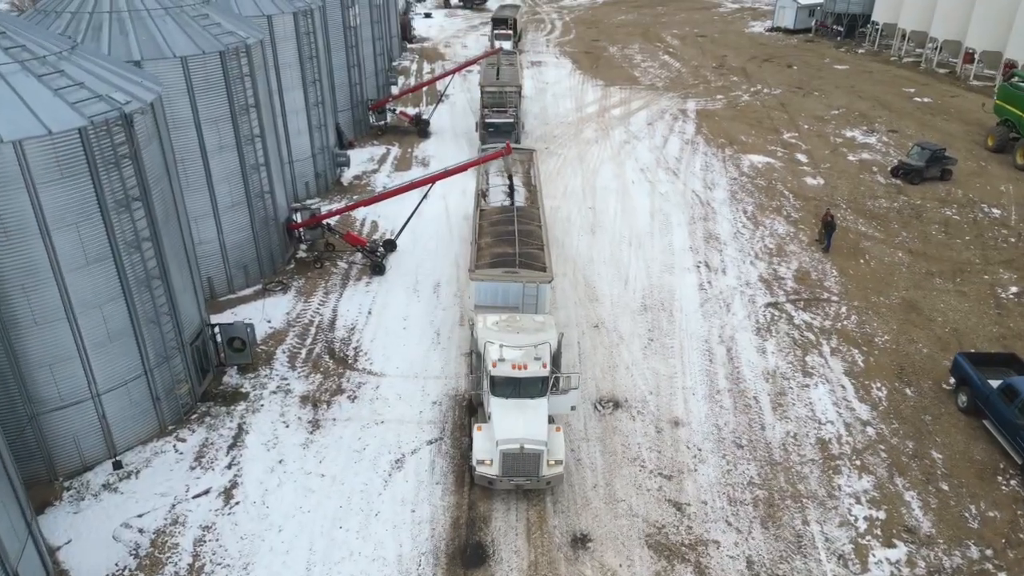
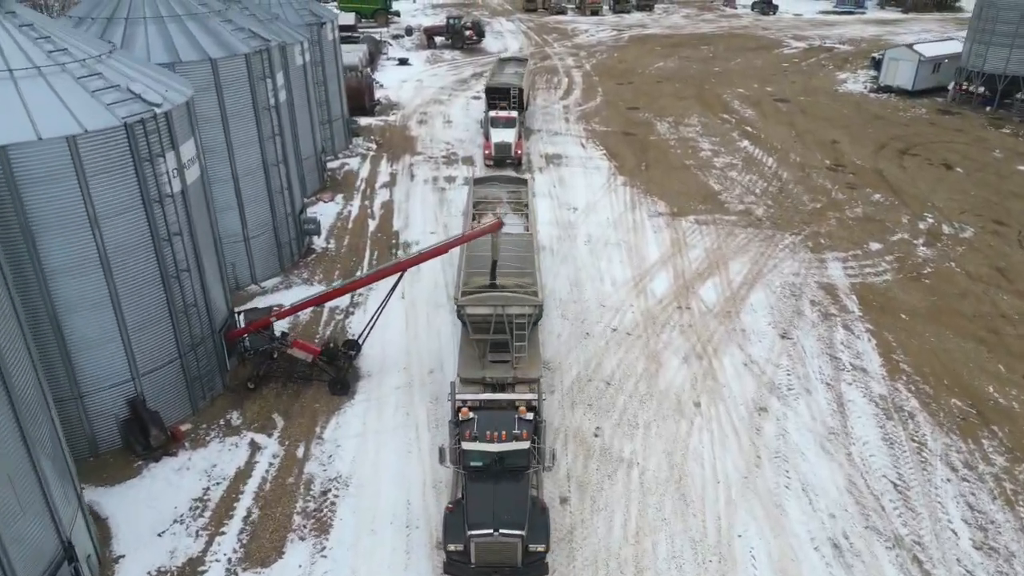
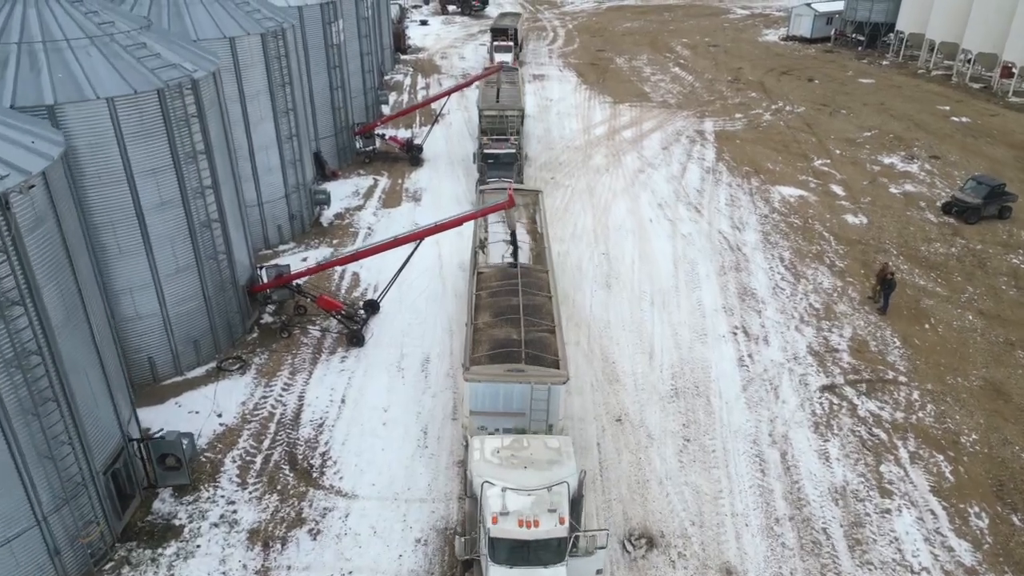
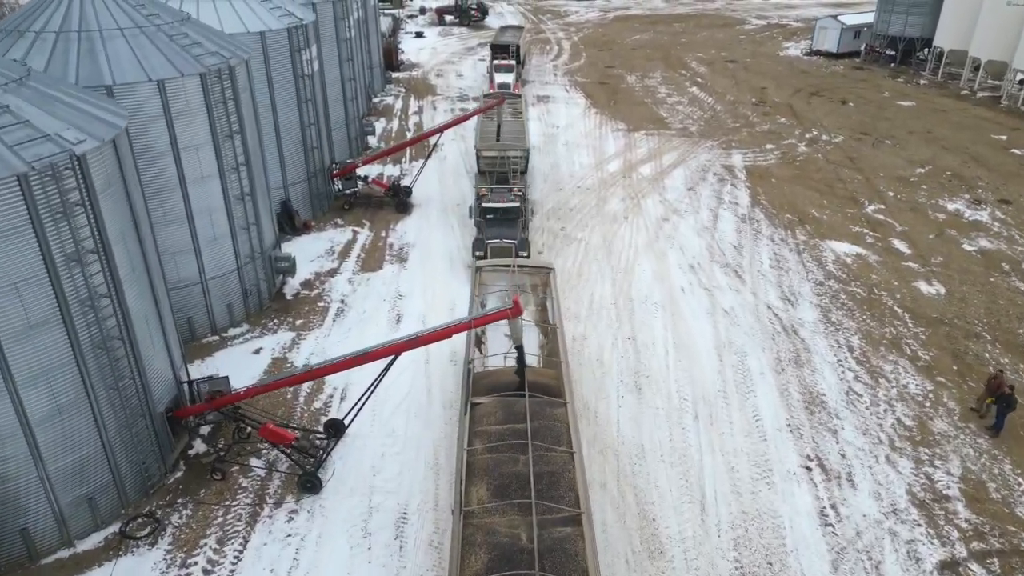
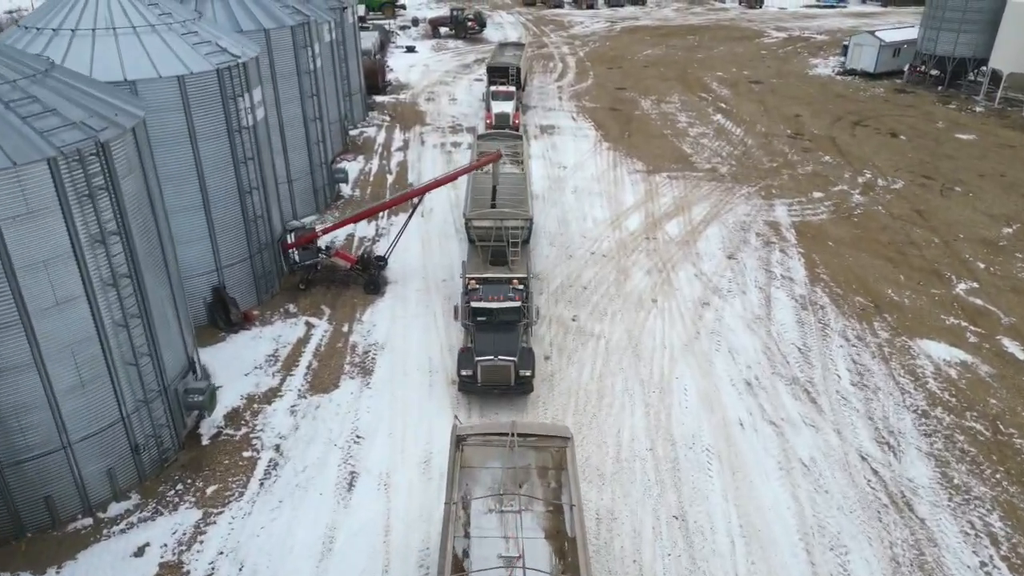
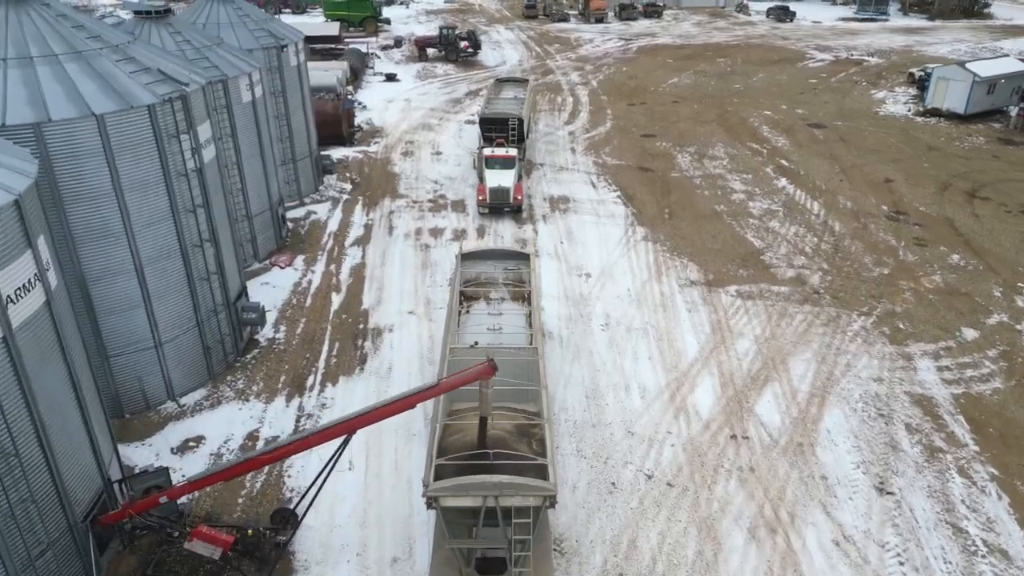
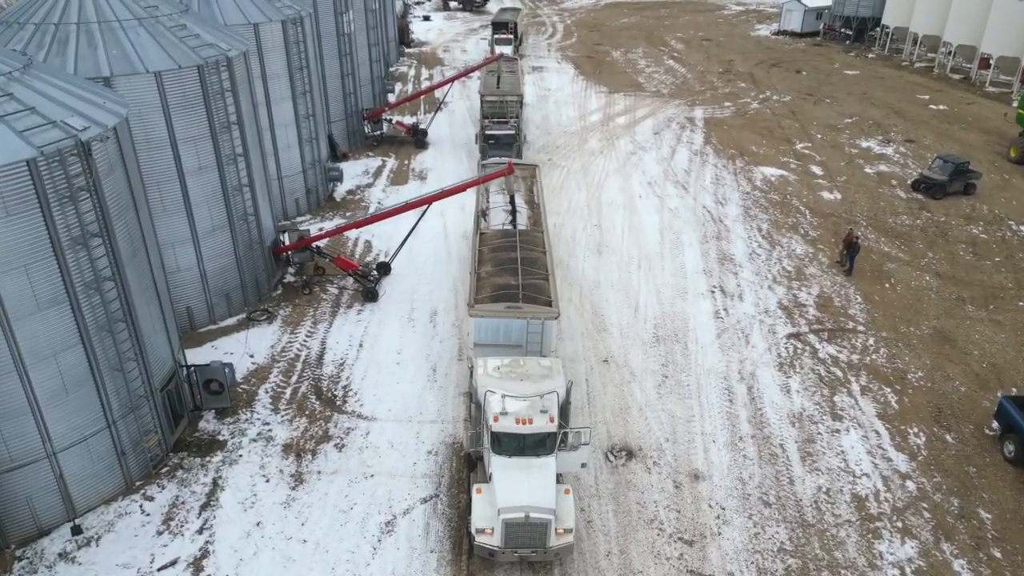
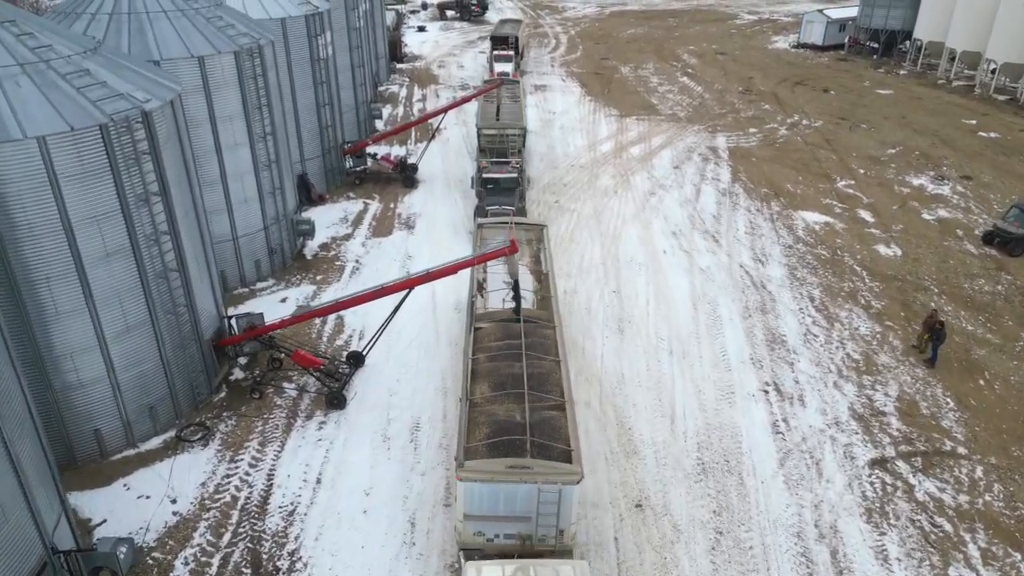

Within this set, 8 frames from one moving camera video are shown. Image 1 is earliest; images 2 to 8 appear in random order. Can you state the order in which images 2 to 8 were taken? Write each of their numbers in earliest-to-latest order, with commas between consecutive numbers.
7, 3, 8, 4, 5, 2, 6
